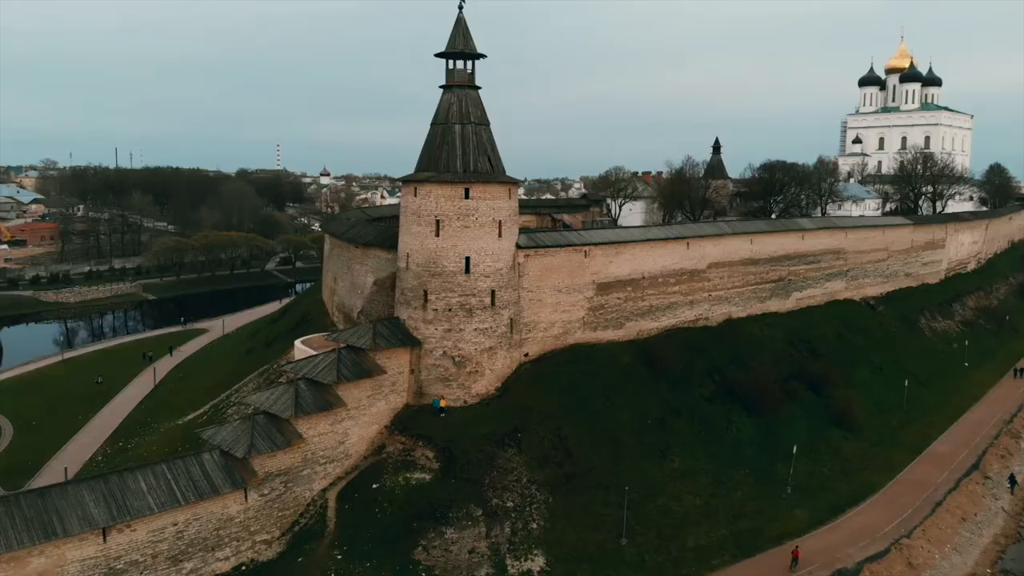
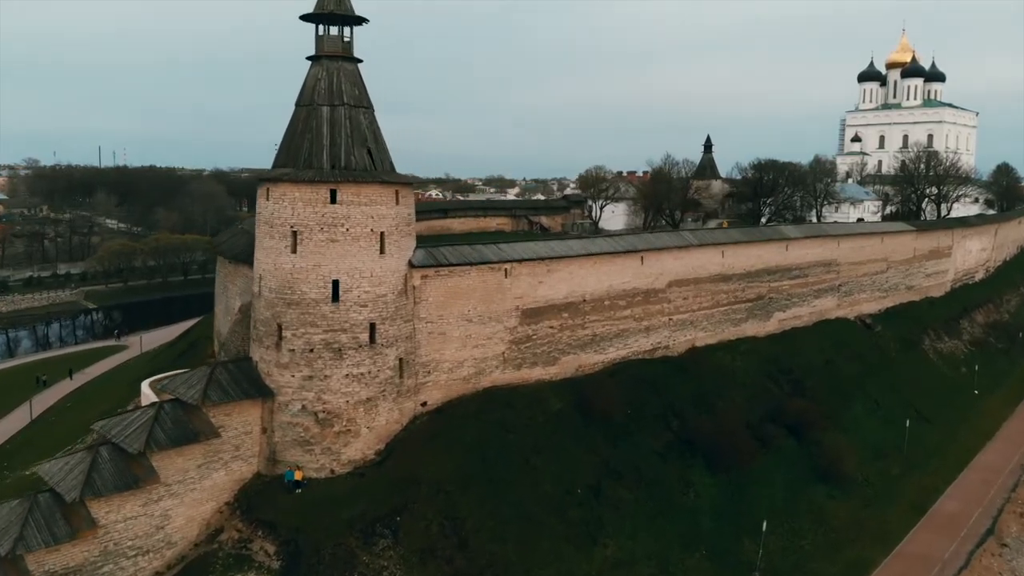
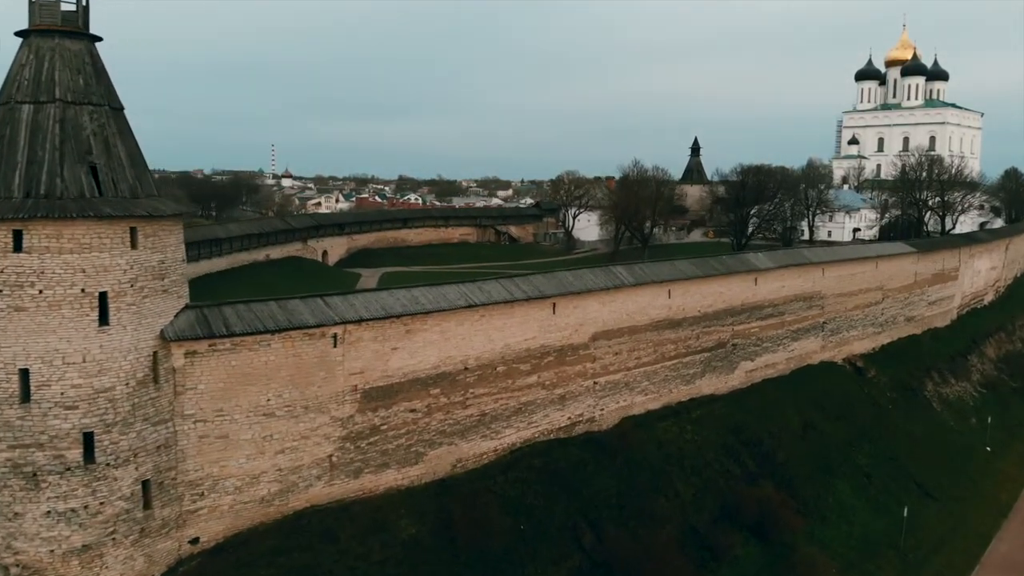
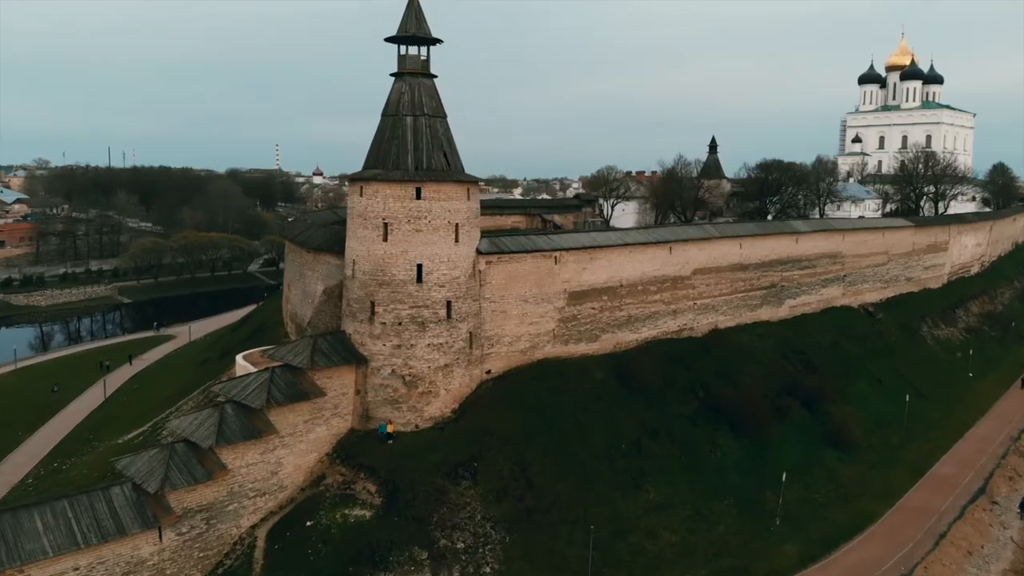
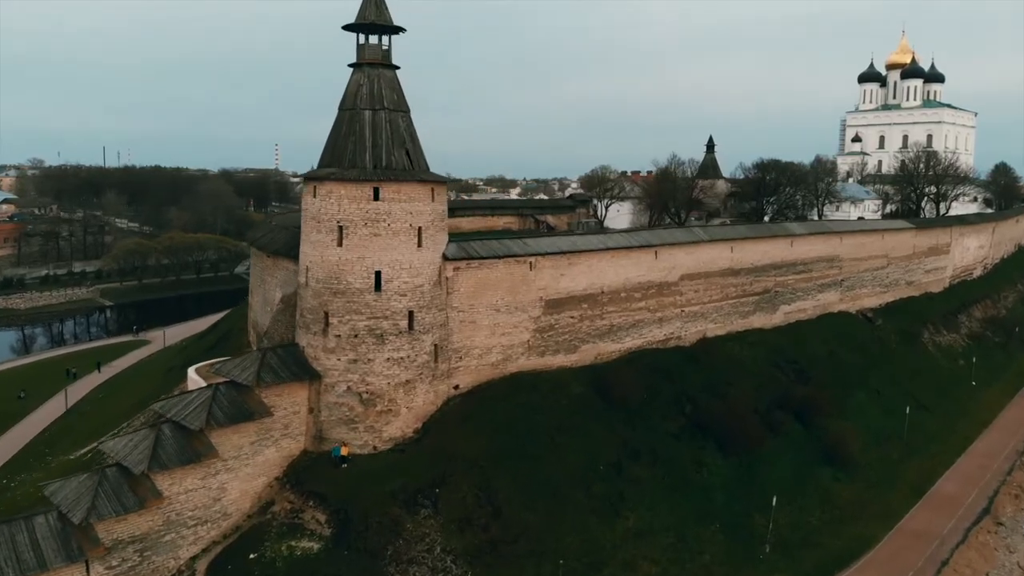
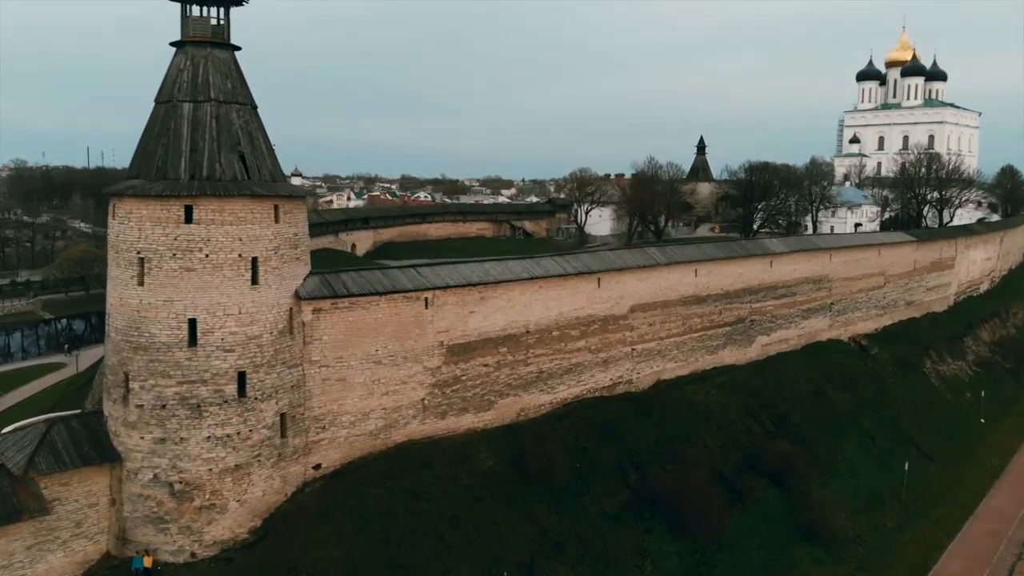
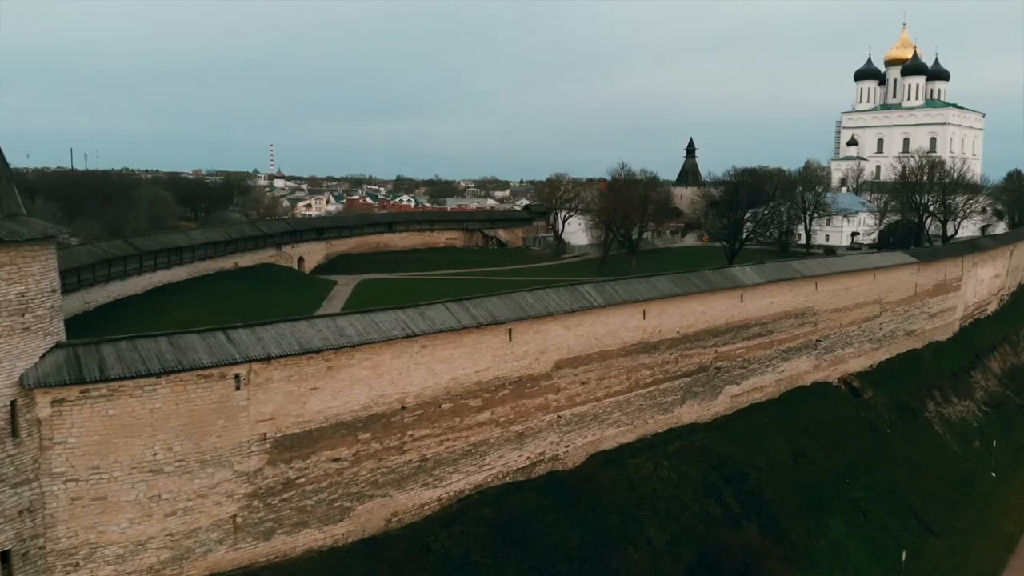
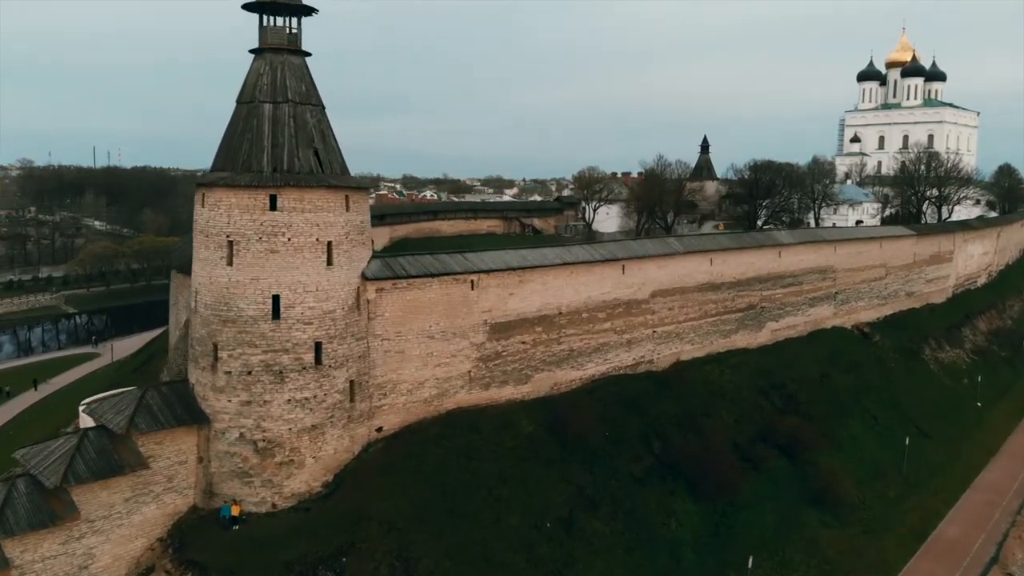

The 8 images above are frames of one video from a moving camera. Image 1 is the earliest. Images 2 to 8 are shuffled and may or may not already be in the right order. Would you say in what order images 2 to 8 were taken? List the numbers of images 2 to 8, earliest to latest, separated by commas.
4, 5, 2, 8, 6, 3, 7
